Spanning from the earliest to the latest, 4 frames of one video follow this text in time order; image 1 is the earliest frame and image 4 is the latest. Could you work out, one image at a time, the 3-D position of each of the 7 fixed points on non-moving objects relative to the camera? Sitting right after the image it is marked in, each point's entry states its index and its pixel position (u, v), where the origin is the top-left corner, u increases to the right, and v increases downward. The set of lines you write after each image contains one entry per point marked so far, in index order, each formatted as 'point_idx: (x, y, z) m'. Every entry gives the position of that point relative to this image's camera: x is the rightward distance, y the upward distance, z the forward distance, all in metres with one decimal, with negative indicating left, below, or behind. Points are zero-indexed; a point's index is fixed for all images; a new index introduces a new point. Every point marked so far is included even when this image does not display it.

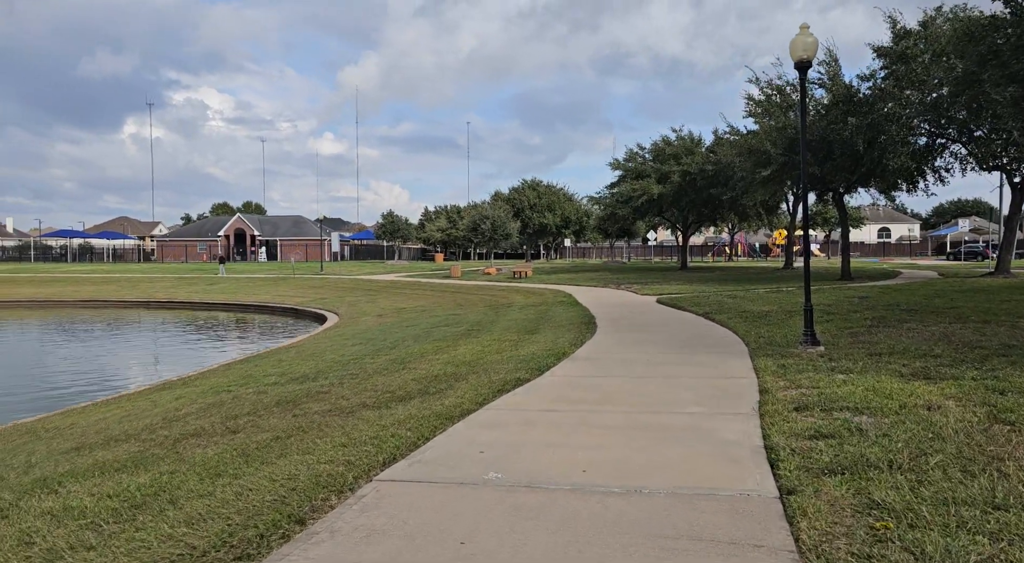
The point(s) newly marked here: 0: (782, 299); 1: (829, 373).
0: (+6.5, -0.4, +19.1) m
1: (+3.1, -0.9, +7.8) m
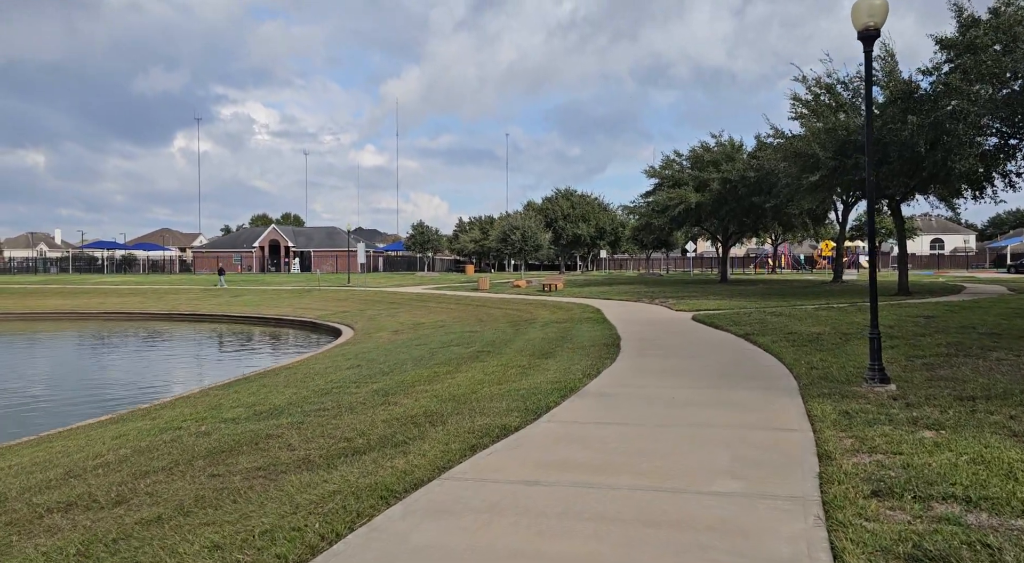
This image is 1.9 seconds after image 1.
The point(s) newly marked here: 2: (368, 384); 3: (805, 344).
0: (+6.9, -0.8, +17.0) m
1: (+3.0, -1.1, +5.9) m
2: (-2.1, -1.5, +11.3) m
3: (+4.7, -1.0, +12.6) m
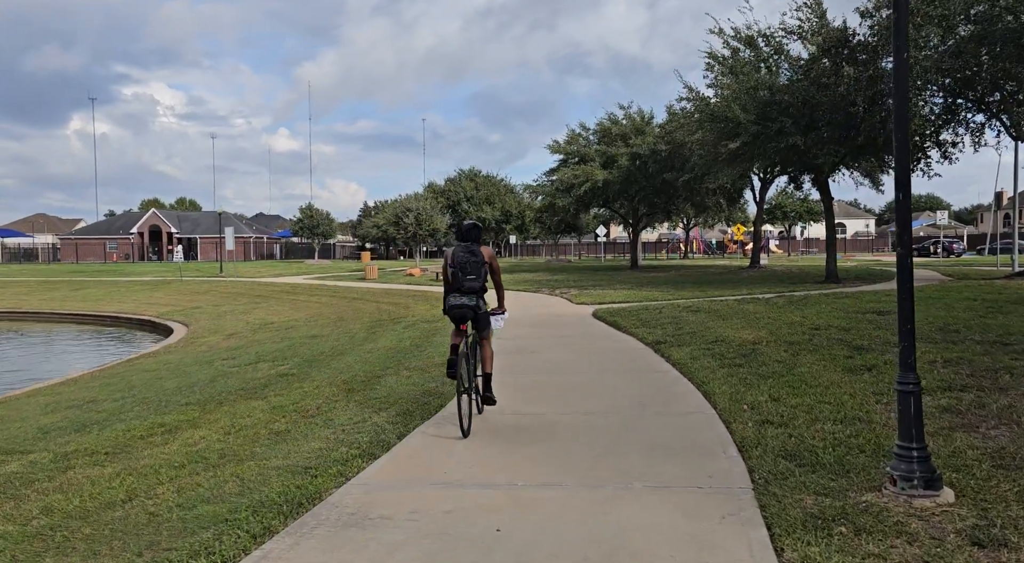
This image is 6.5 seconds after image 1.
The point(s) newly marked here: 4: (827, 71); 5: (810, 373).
0: (+4.2, -0.6, +13.1) m
1: (+1.5, -1.1, +1.7) m
2: (-4.1, -1.5, +6.5) m
3: (+2.5, -0.9, +8.5) m
4: (+7.8, +5.2, +19.5) m
5: (+2.9, -0.9, +7.7) m
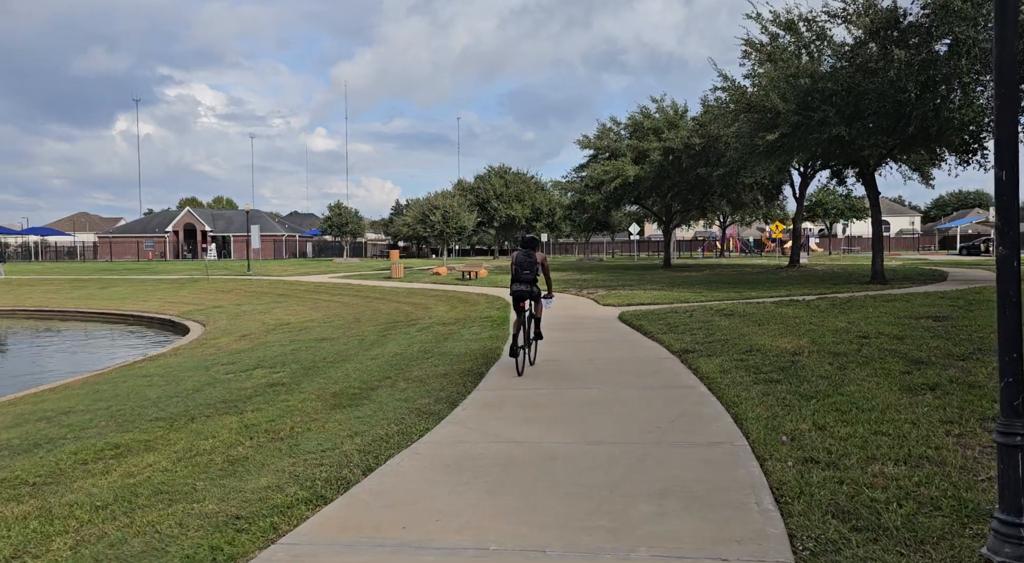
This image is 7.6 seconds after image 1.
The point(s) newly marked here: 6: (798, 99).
0: (+4.4, -0.6, +11.9) m
1: (+1.2, -1.2, +0.6) m
2: (-4.2, -1.5, +5.7) m
3: (+2.5, -0.9, +7.4) m
4: (+8.3, +5.2, +18.1) m
5: (+2.9, -0.9, +6.6) m
6: (+7.1, +4.6, +19.8) m
